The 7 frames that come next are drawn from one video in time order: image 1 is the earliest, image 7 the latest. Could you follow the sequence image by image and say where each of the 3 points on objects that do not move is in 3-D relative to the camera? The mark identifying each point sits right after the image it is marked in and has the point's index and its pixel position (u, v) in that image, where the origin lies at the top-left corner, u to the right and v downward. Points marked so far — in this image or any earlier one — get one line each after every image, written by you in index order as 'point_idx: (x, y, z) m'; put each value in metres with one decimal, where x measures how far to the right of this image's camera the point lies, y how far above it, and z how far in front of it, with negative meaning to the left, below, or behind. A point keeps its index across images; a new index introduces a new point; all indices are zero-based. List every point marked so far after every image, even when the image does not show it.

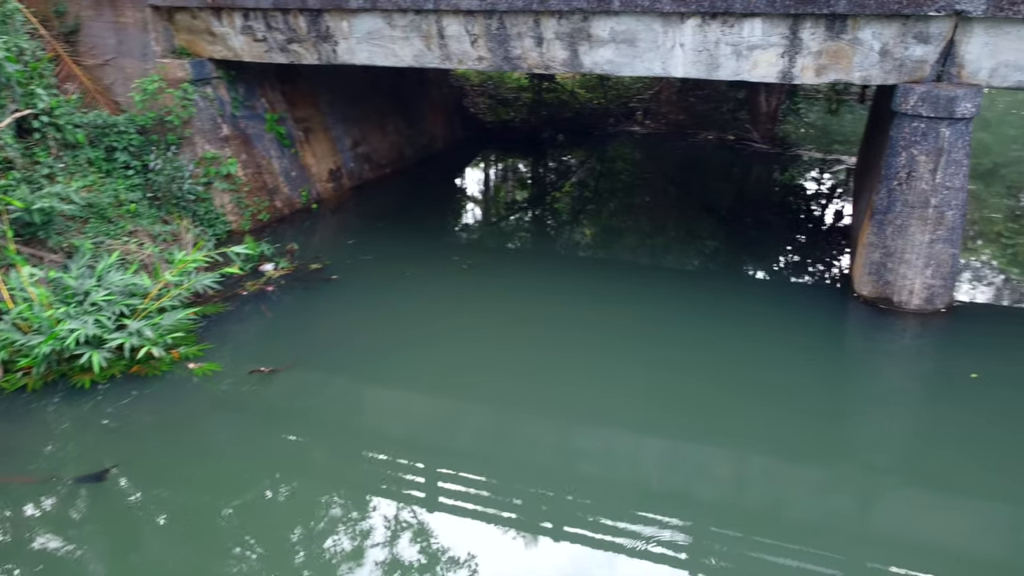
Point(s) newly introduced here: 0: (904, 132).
0: (+2.8, +1.1, +5.8) m
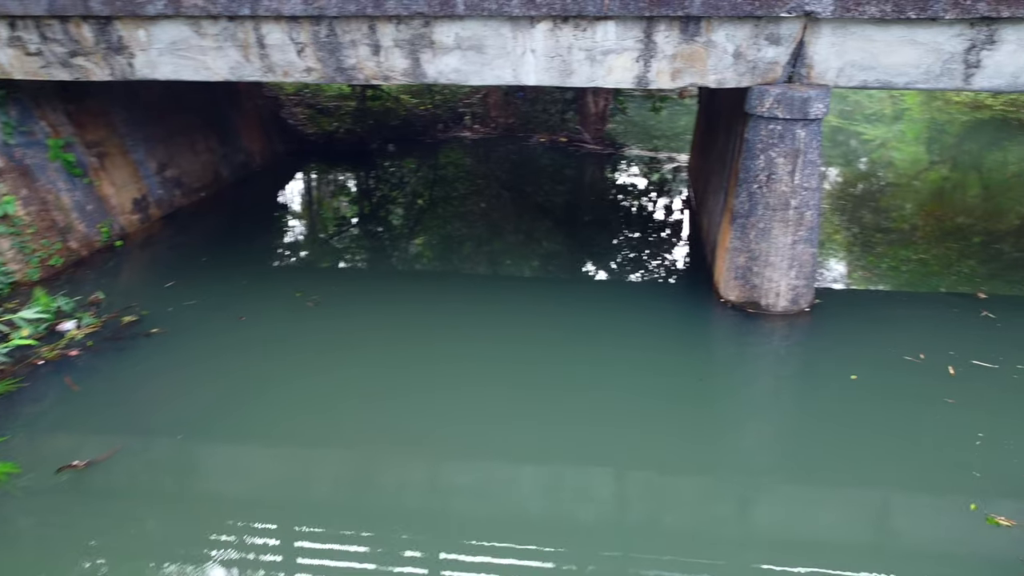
0: (+1.8, +1.1, +5.7) m
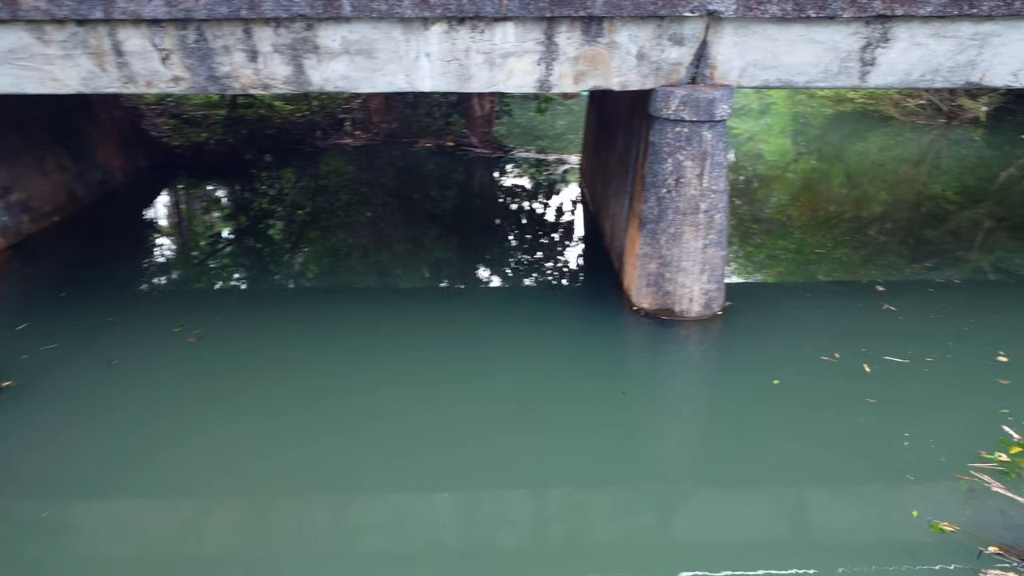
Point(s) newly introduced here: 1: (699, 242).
0: (+1.1, +1.0, +5.6) m
1: (+1.3, +0.3, +5.7) m
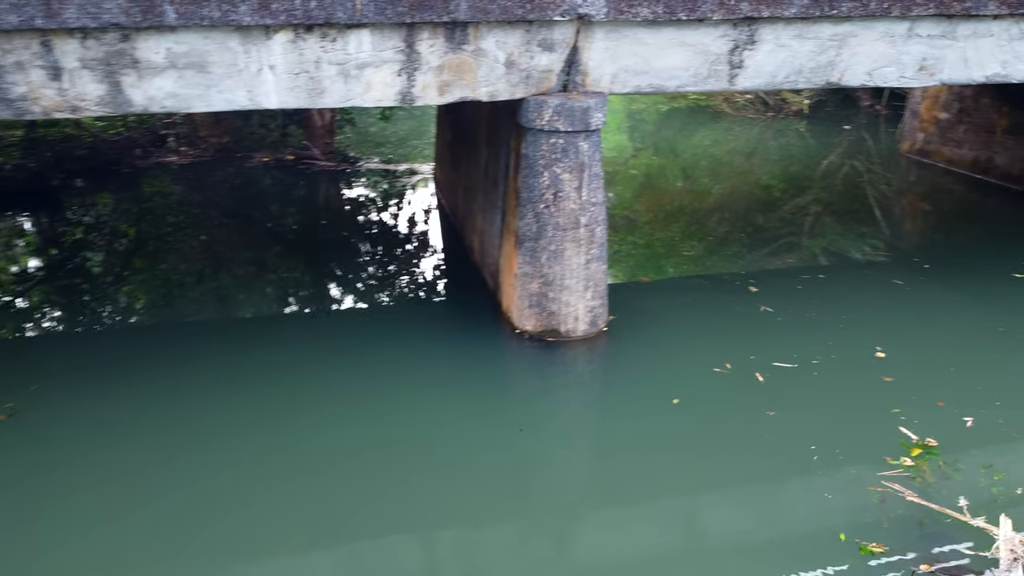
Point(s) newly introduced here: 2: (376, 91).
0: (+0.2, +0.9, +5.2) m
1: (+0.5, +0.2, +5.4) m
2: (-0.8, +1.2, +4.9) m
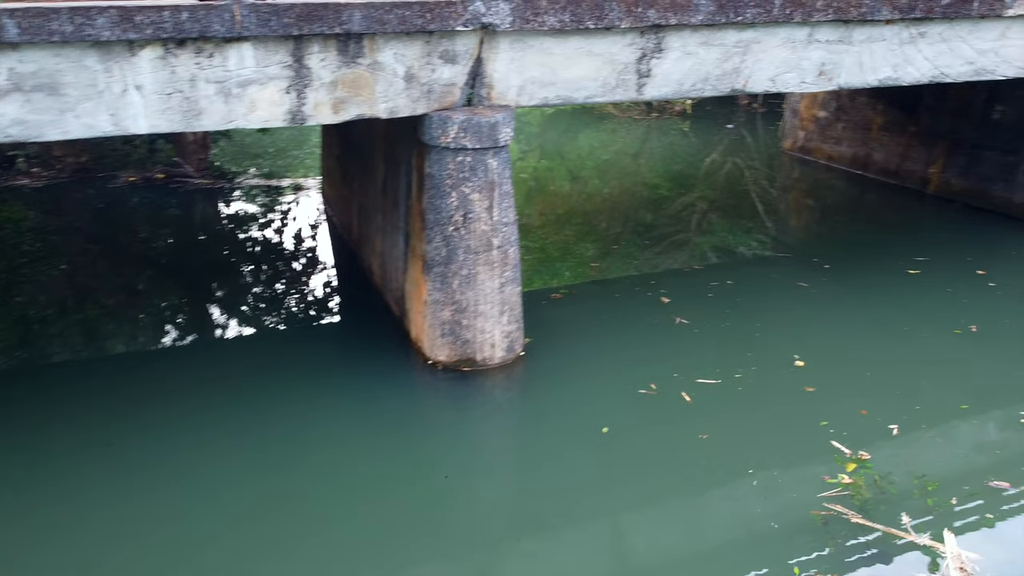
0: (-0.4, +0.7, +4.9) m
1: (-0.1, 0.0, +5.1) m
2: (-1.3, +1.0, +4.4) m
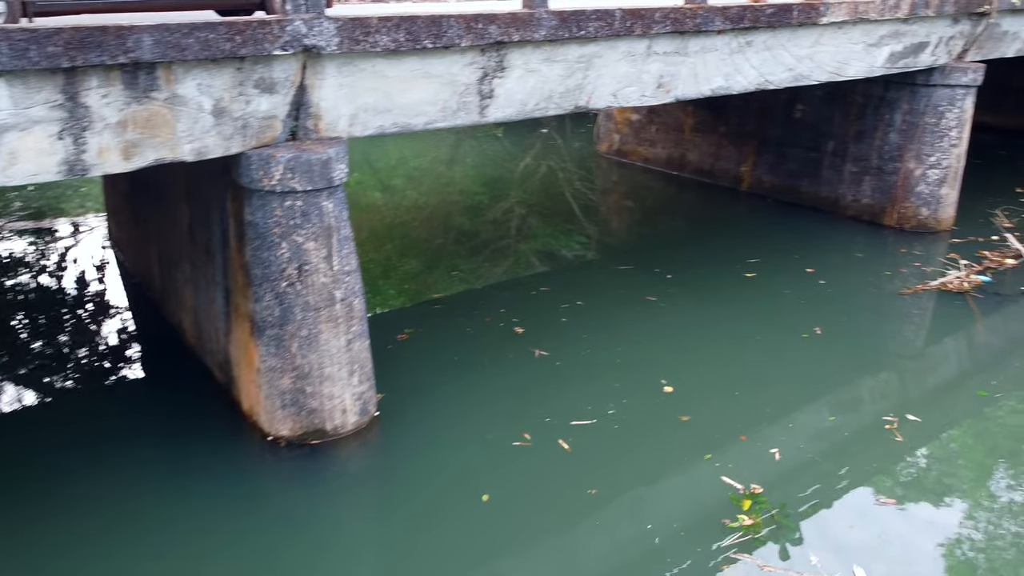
0: (-1.2, +0.4, +4.1) m
1: (-0.9, -0.3, +4.5) m
2: (-2.1, +0.5, +3.4) m
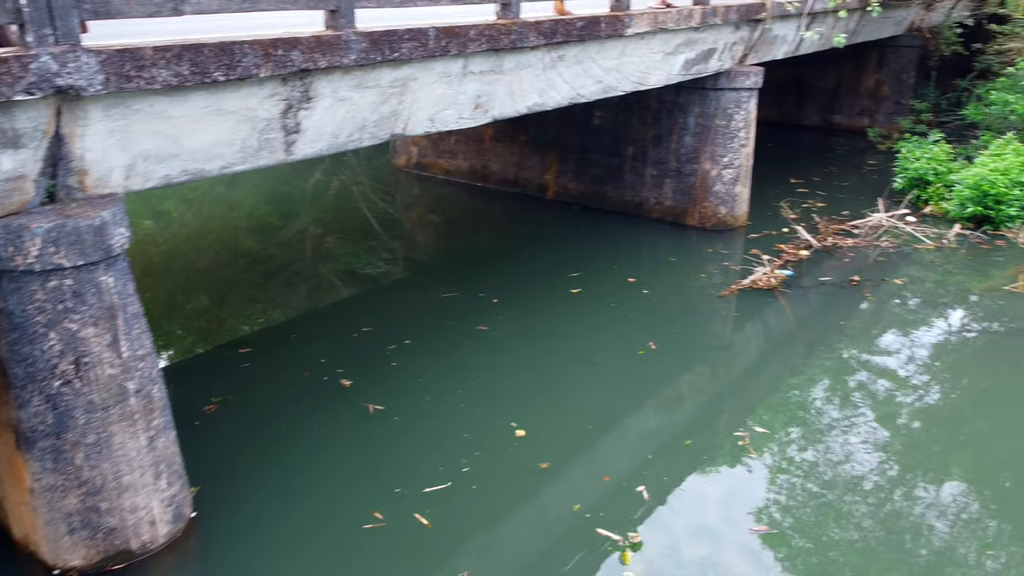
0: (-1.9, 0.0, +3.3) m
1: (-1.7, -0.7, +3.6) m
2: (-2.6, 0.0, +2.4) m
